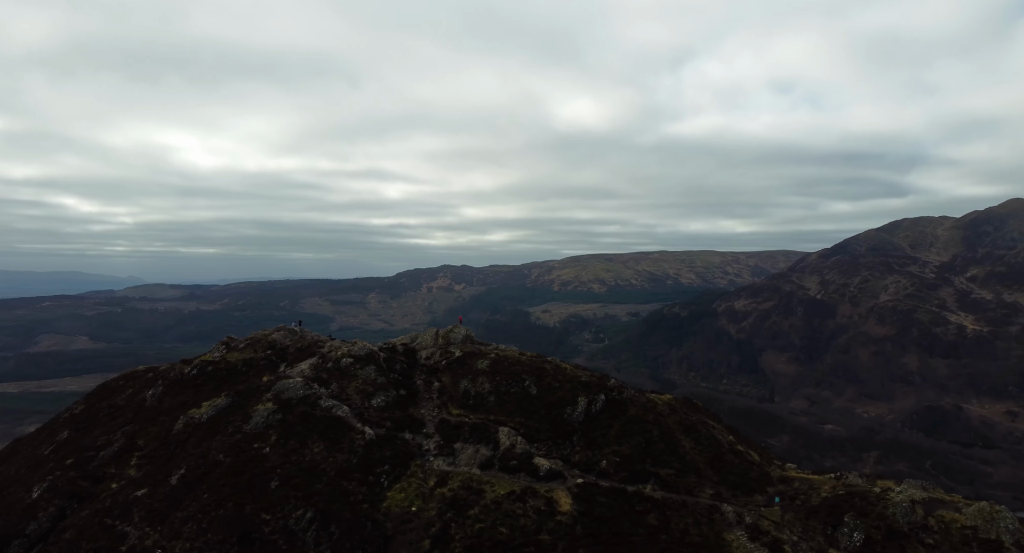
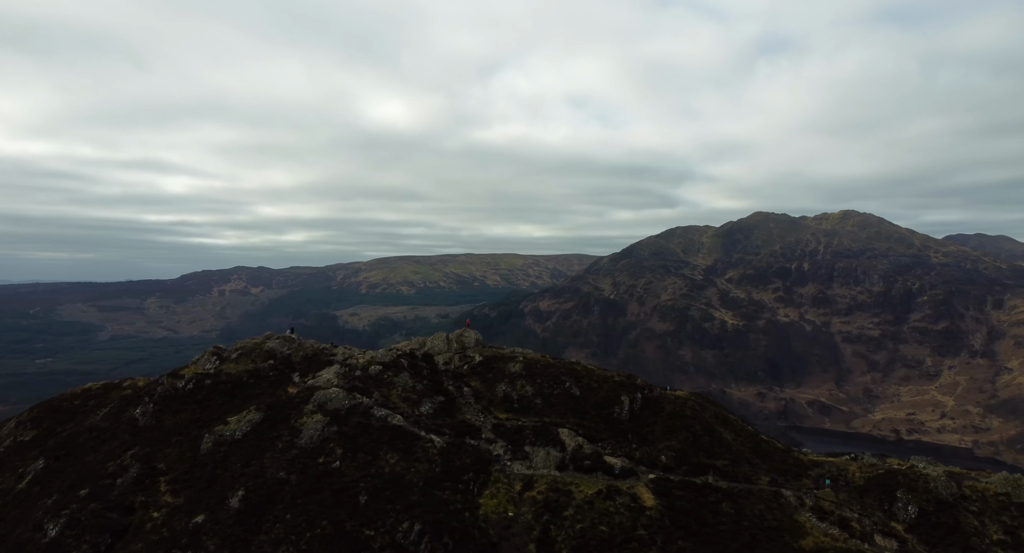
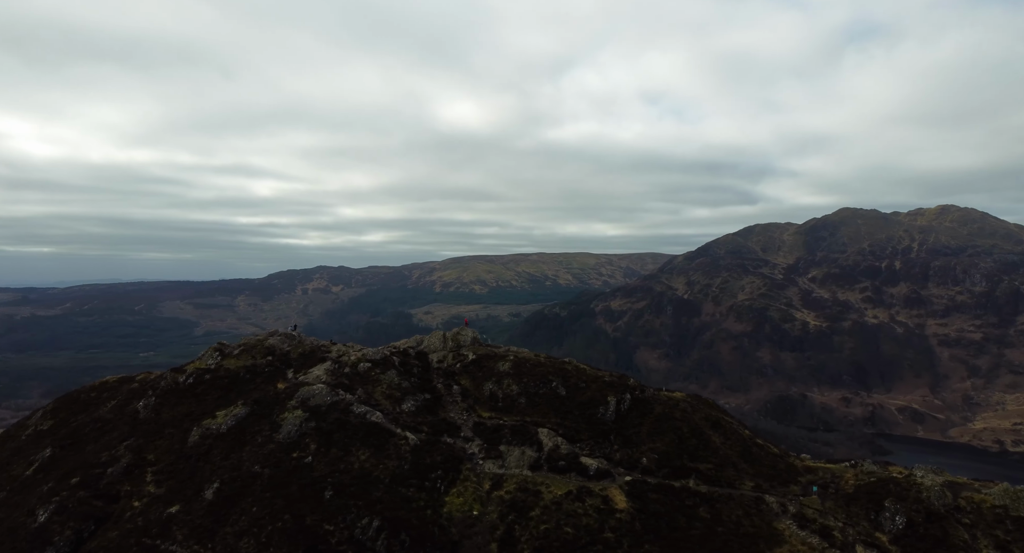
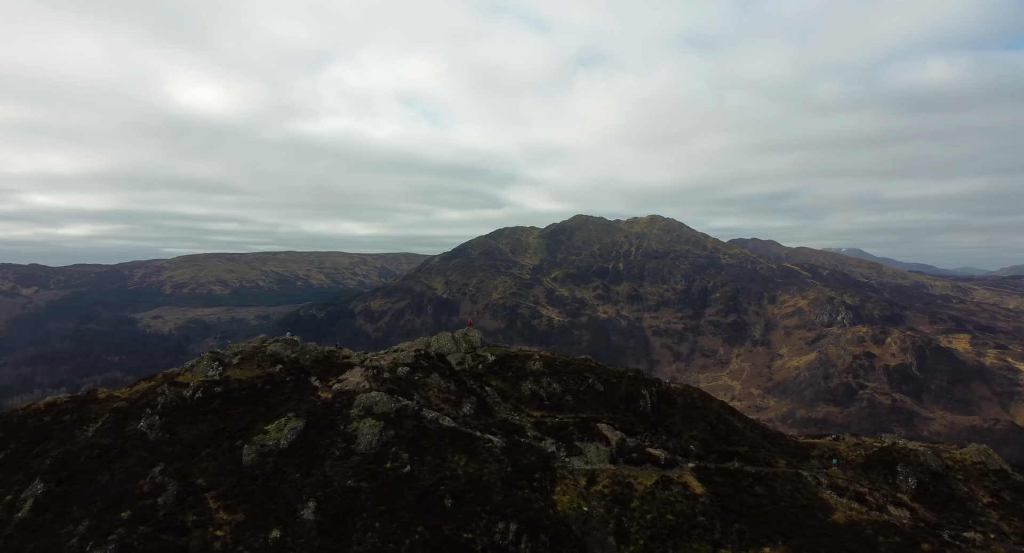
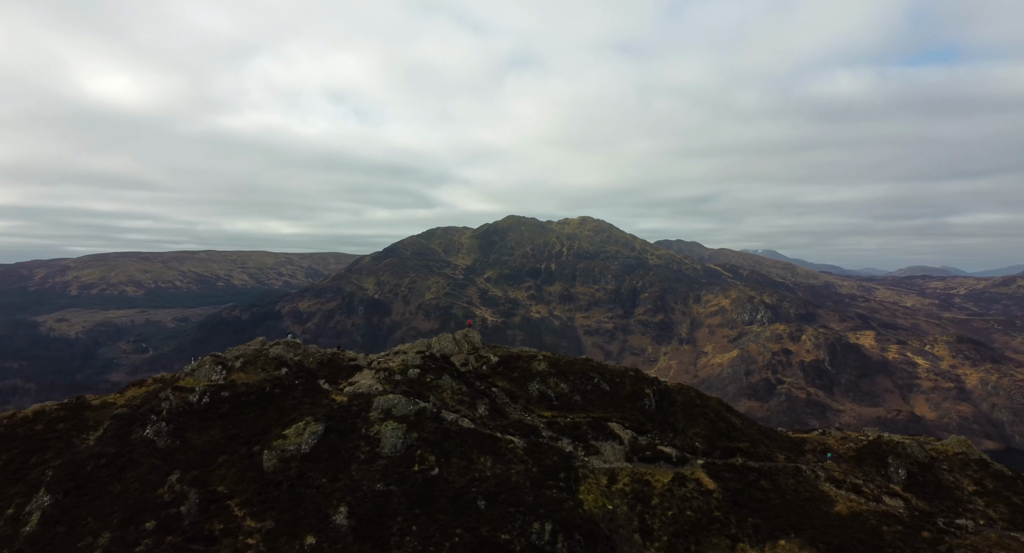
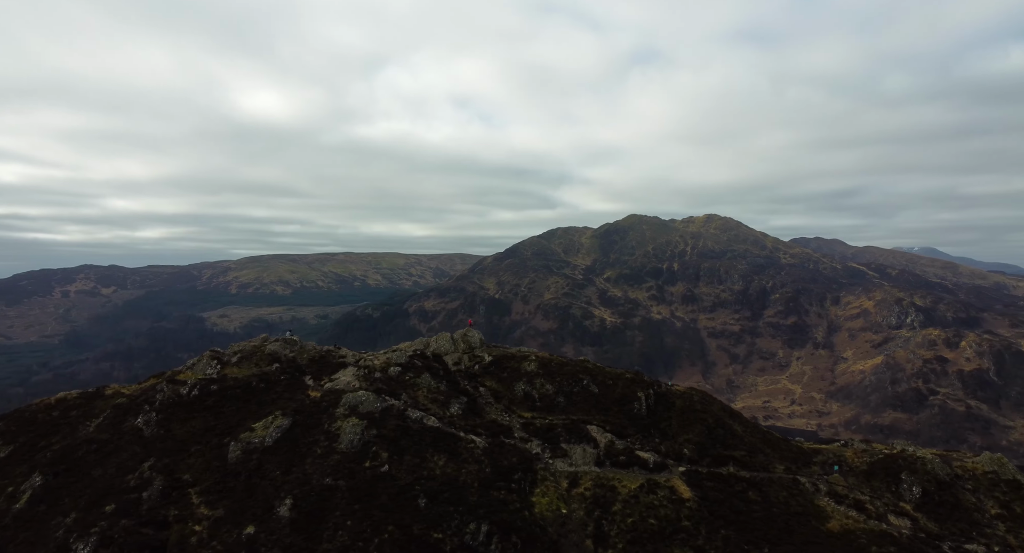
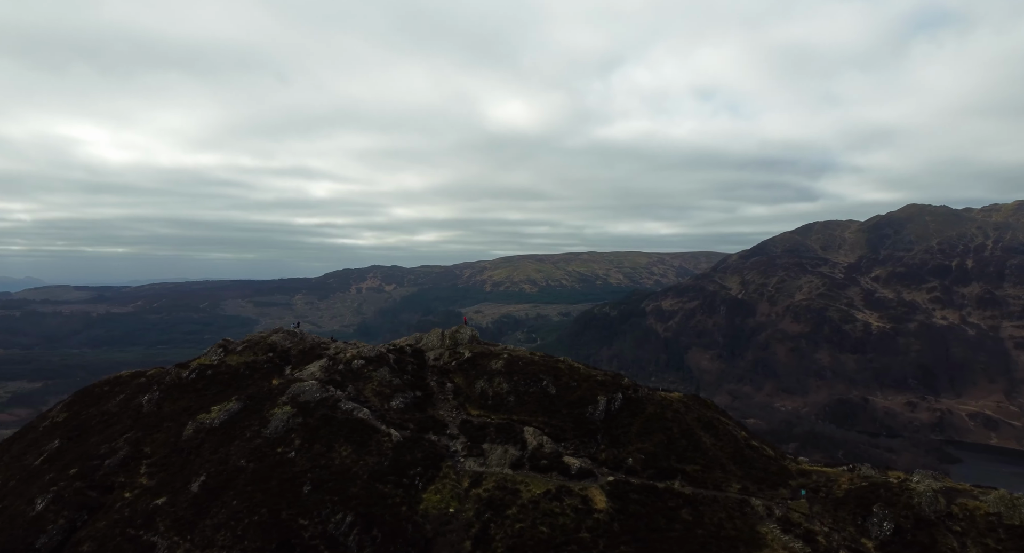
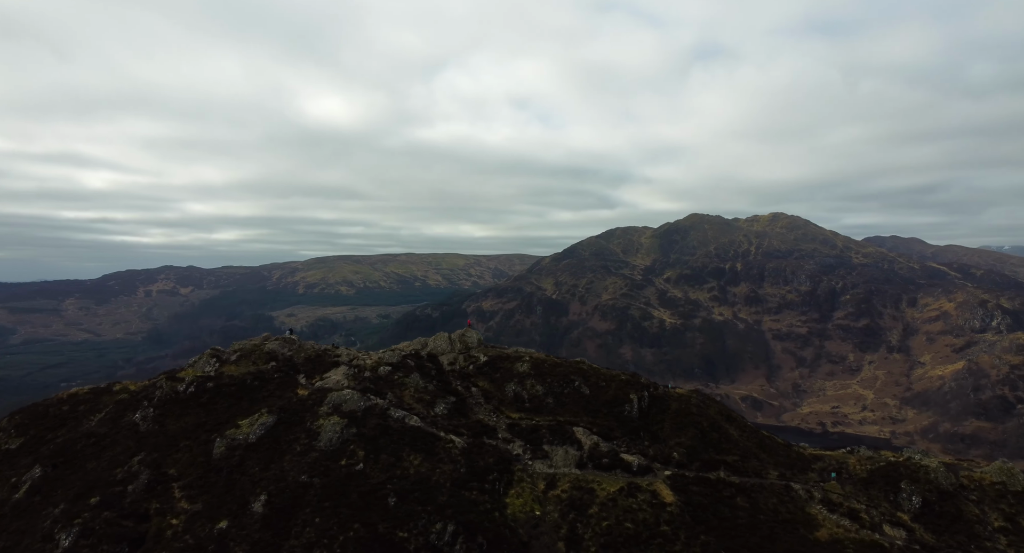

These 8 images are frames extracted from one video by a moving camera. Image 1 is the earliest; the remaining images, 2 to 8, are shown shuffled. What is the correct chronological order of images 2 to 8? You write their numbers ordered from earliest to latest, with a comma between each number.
7, 3, 2, 8, 6, 4, 5
